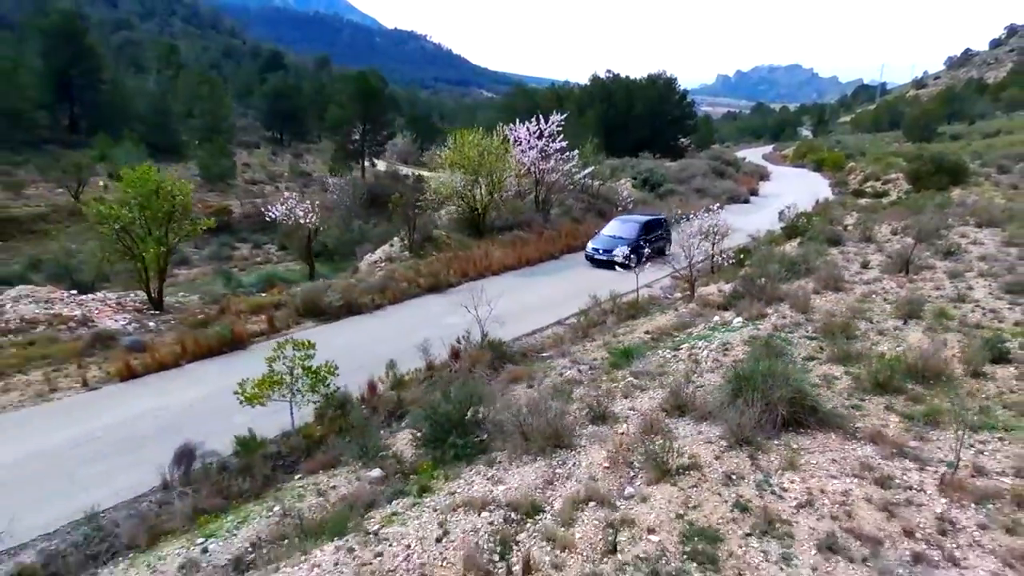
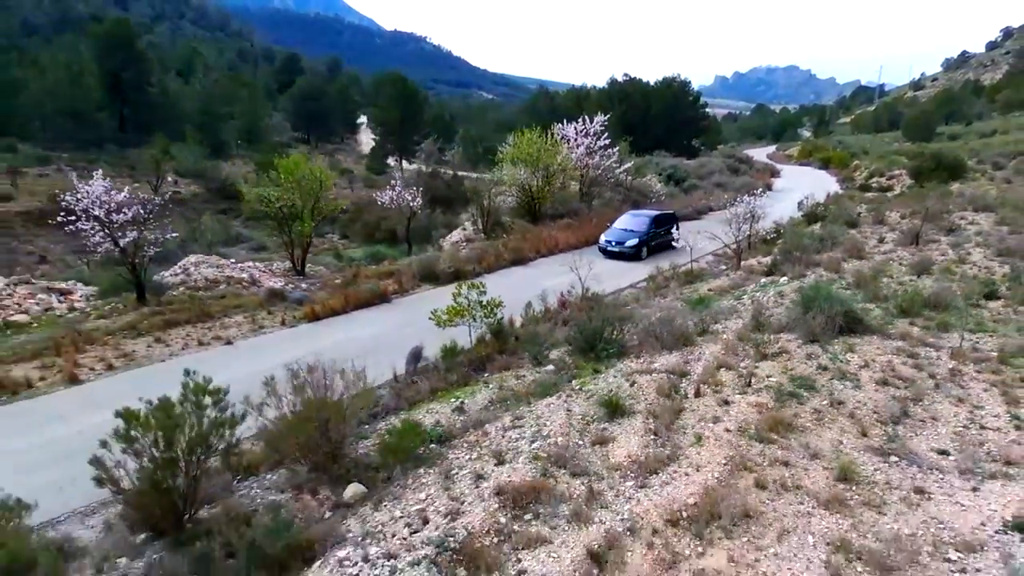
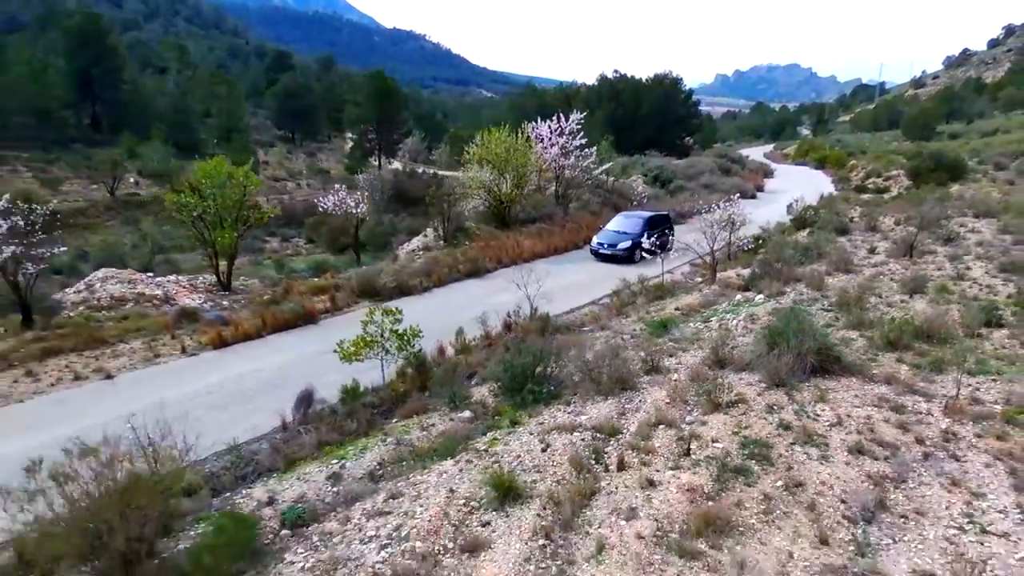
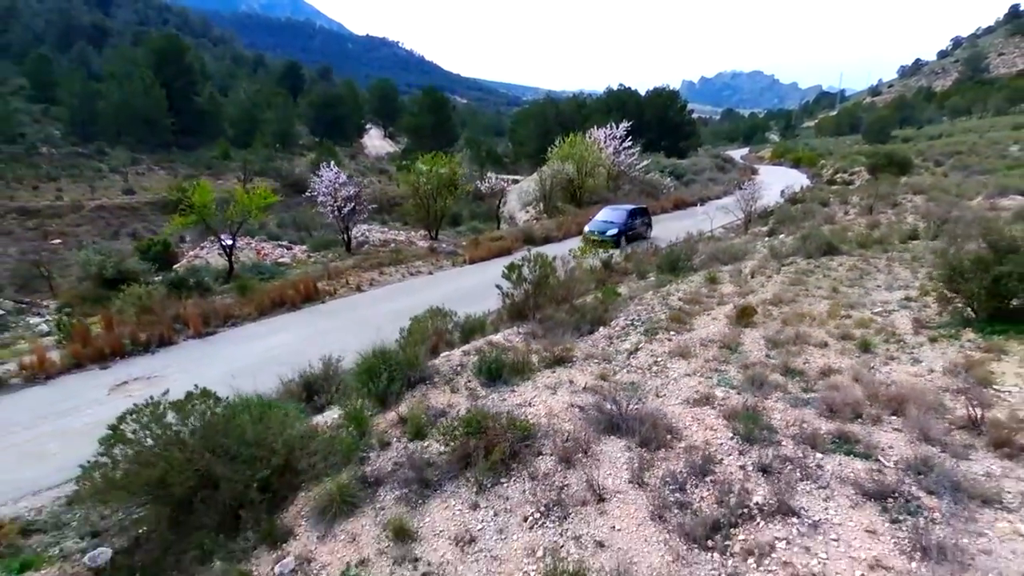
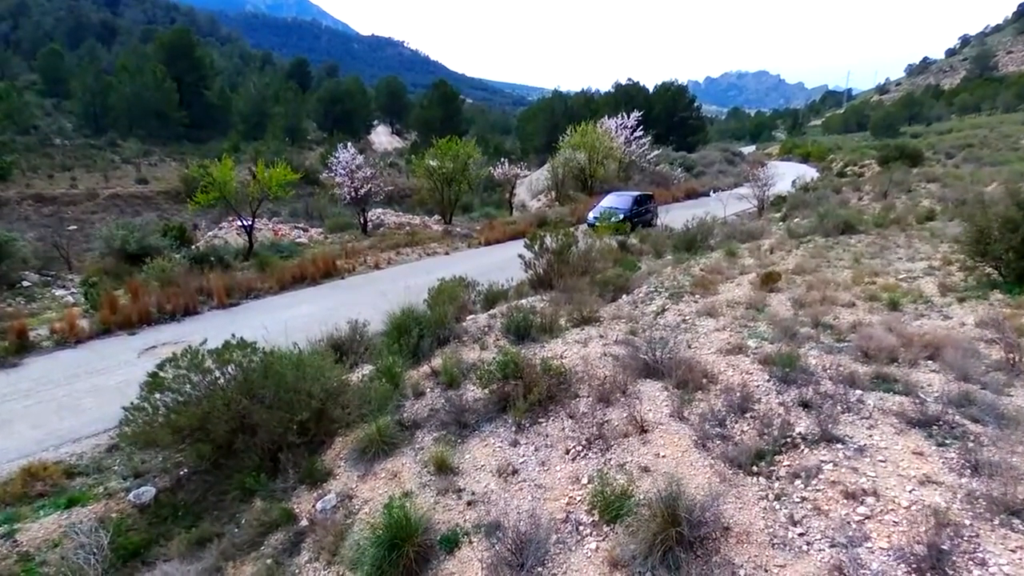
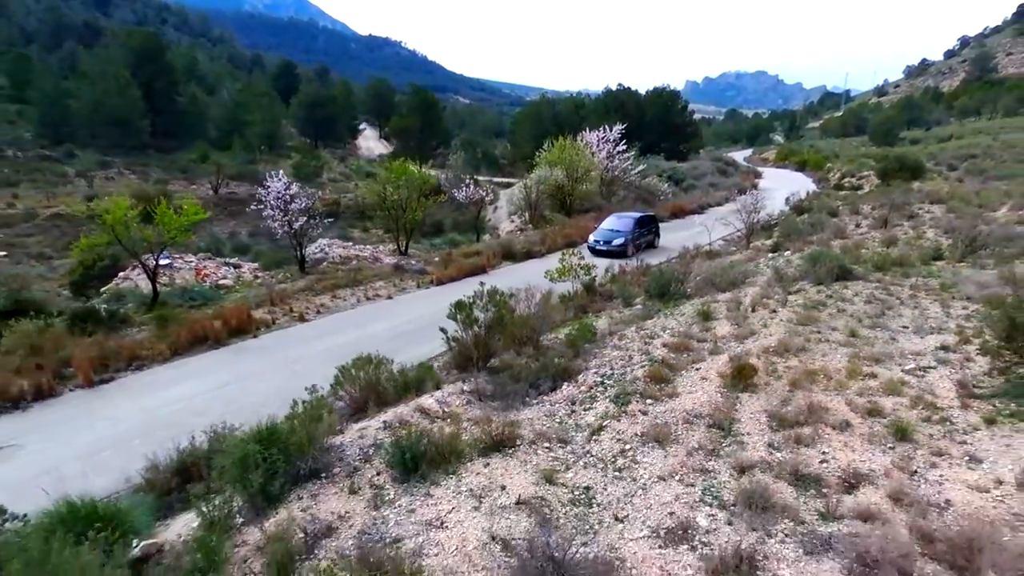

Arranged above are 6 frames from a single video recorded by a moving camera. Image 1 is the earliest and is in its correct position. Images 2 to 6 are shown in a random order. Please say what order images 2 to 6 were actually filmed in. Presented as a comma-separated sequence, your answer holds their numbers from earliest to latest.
3, 2, 6, 4, 5
